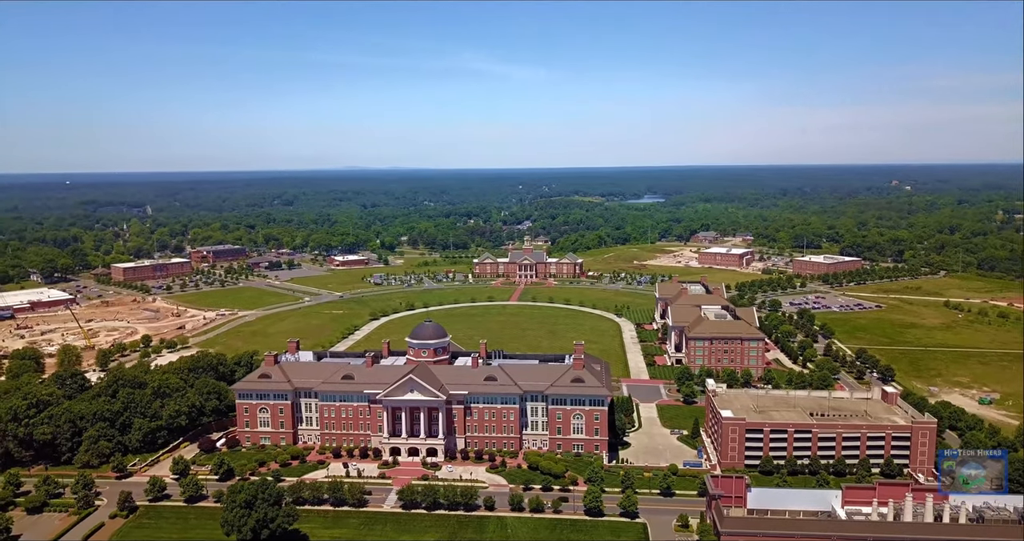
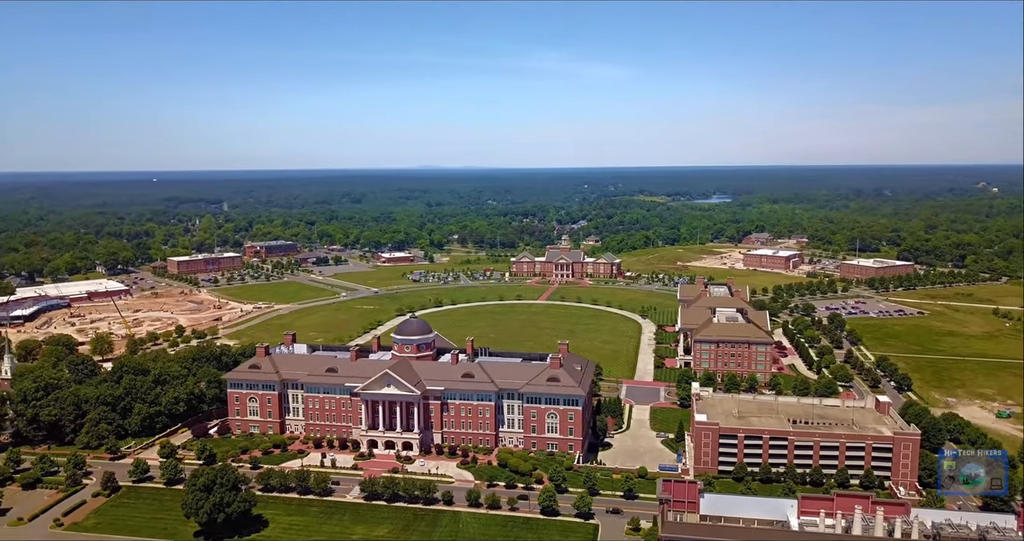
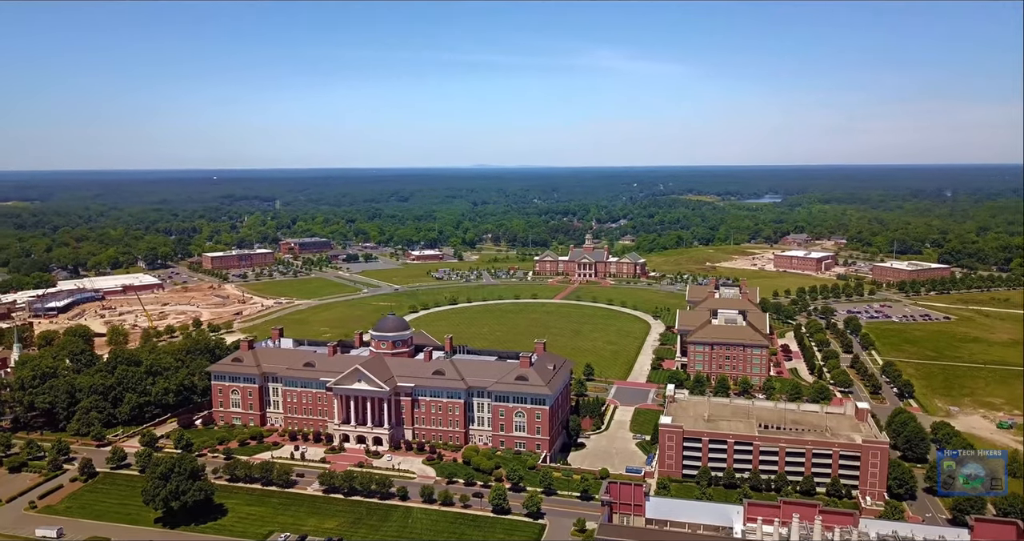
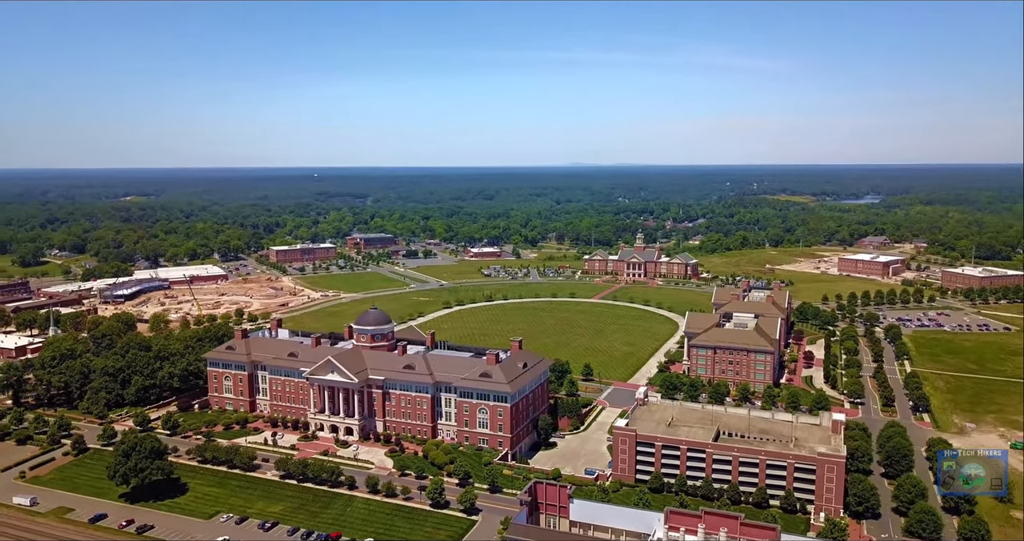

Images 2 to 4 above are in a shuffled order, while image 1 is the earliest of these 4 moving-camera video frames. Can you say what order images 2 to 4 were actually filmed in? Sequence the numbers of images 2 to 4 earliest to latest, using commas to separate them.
2, 3, 4
